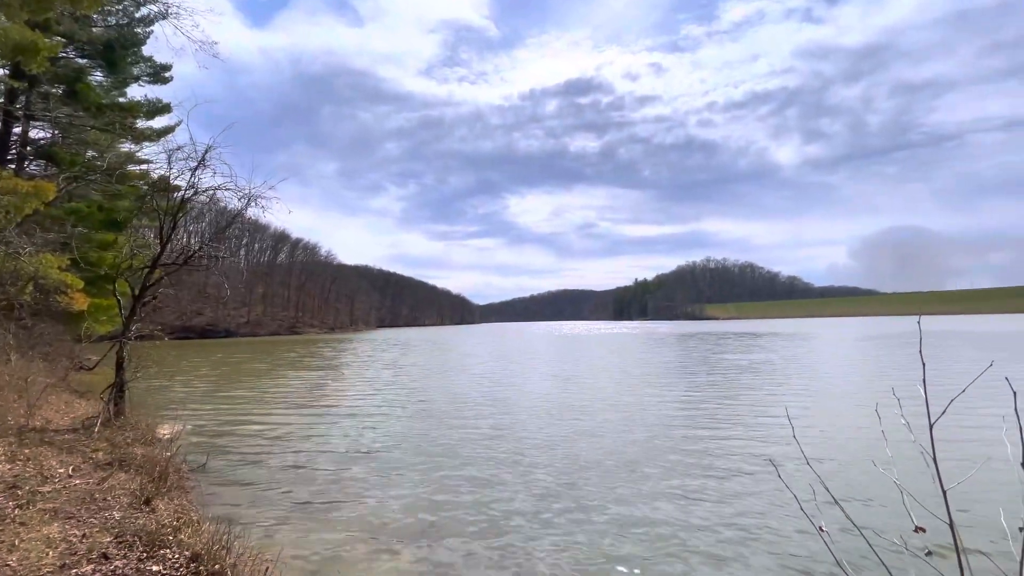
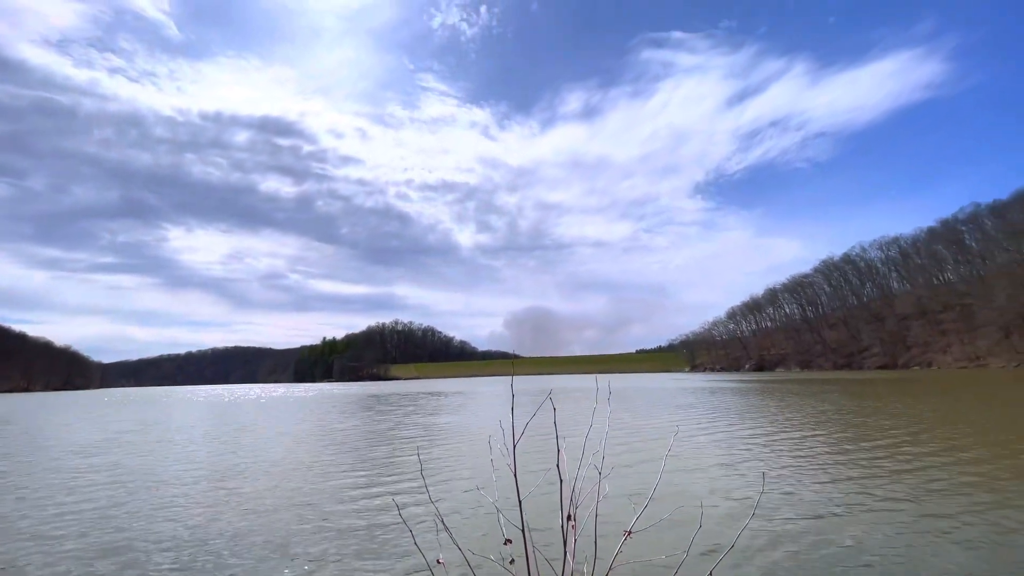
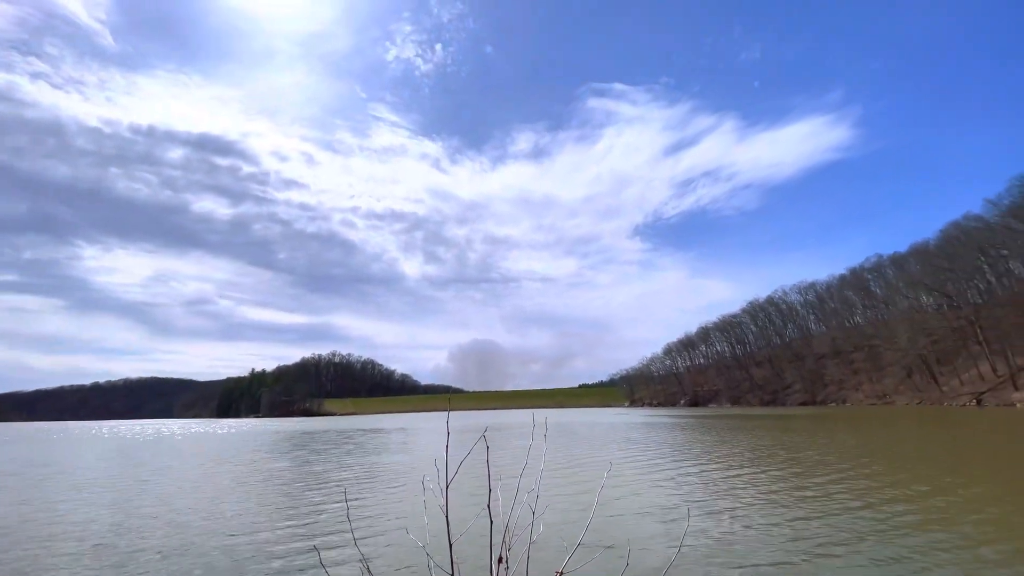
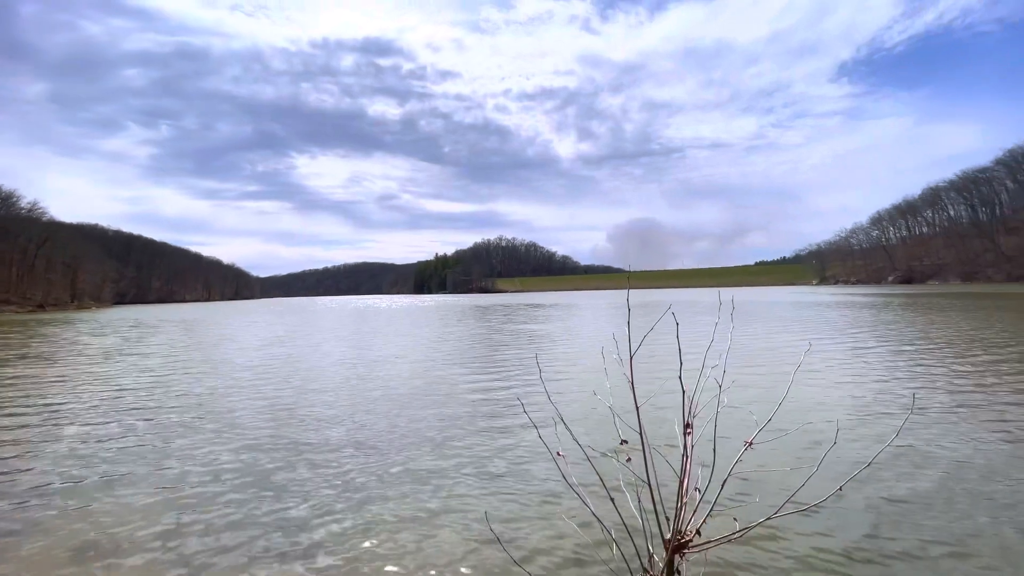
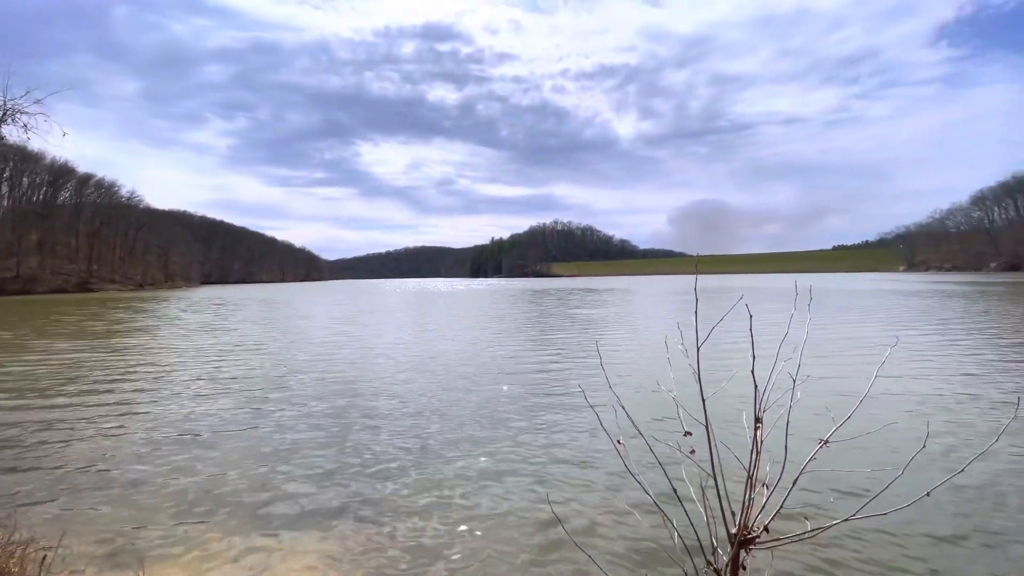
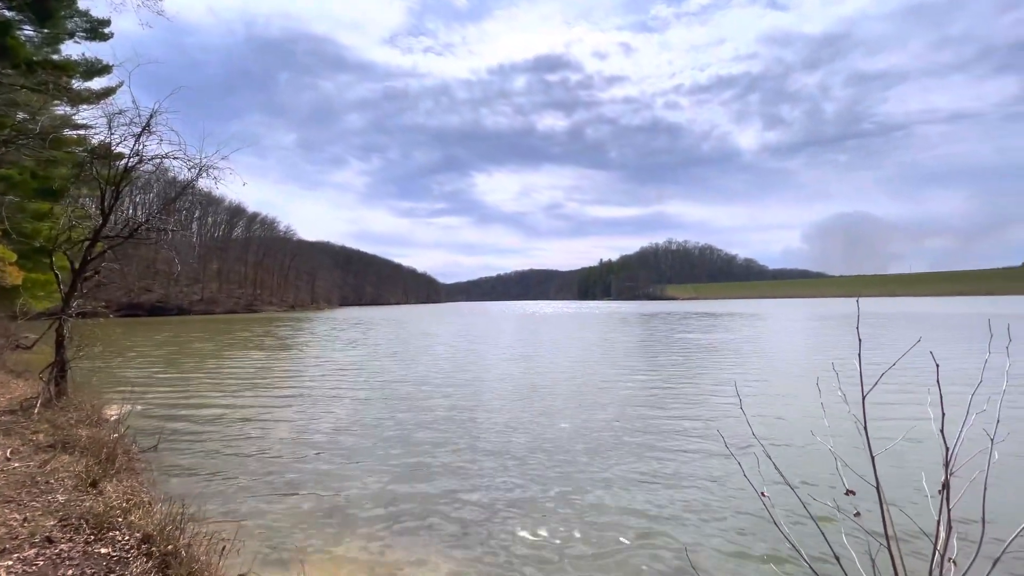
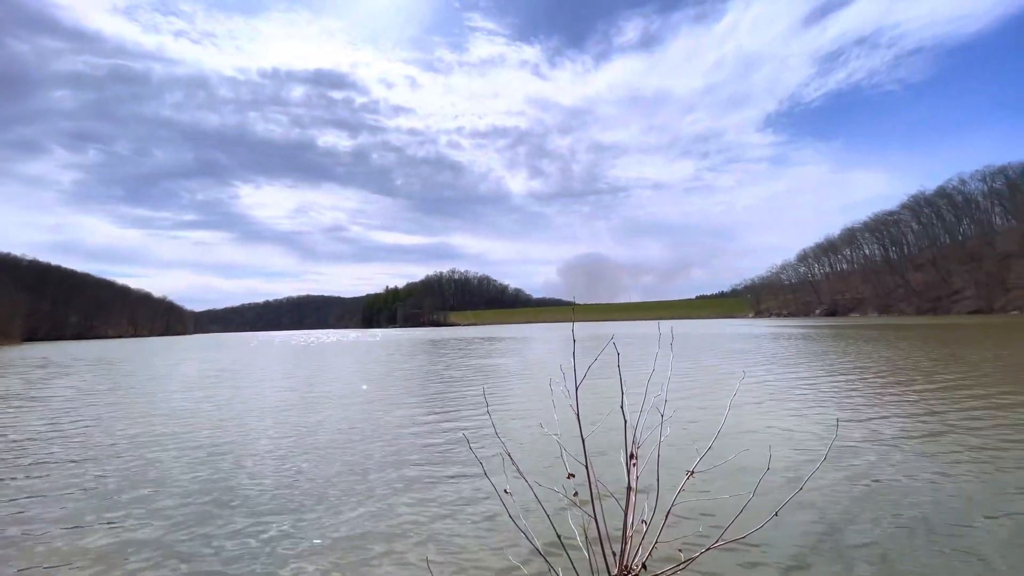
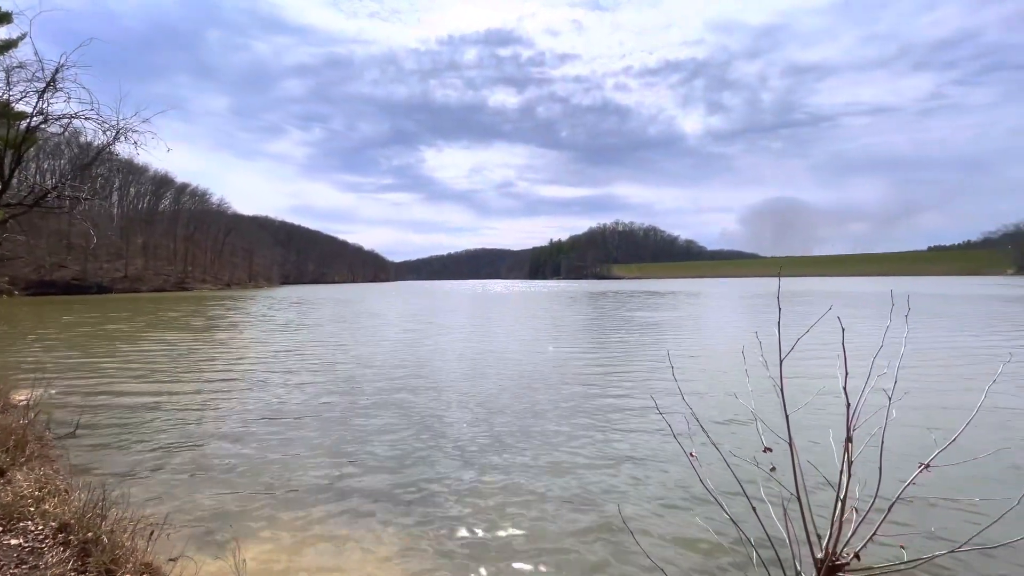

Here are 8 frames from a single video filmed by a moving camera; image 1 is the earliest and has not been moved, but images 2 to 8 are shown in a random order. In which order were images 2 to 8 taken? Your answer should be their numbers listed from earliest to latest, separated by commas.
6, 8, 5, 4, 7, 2, 3
